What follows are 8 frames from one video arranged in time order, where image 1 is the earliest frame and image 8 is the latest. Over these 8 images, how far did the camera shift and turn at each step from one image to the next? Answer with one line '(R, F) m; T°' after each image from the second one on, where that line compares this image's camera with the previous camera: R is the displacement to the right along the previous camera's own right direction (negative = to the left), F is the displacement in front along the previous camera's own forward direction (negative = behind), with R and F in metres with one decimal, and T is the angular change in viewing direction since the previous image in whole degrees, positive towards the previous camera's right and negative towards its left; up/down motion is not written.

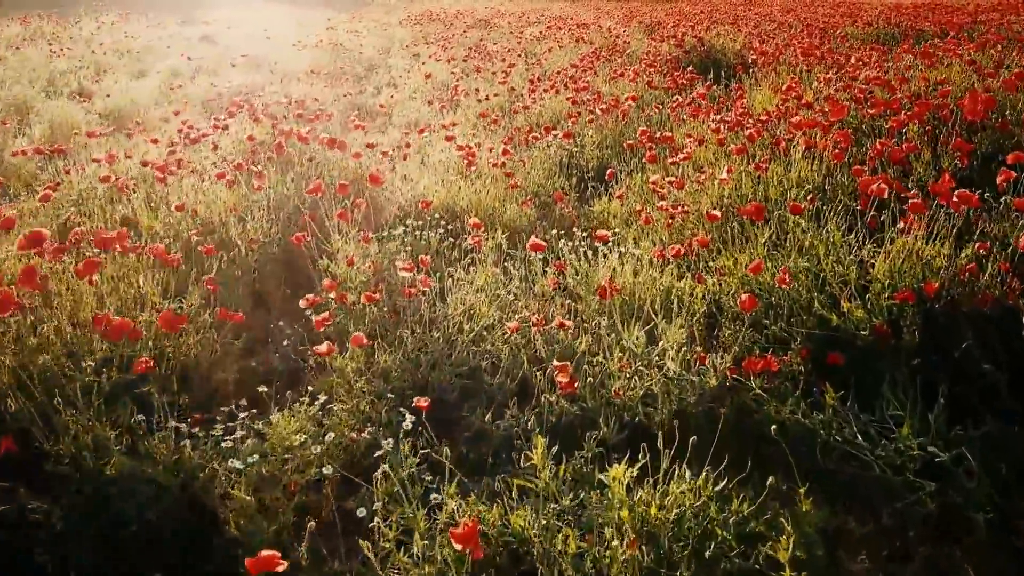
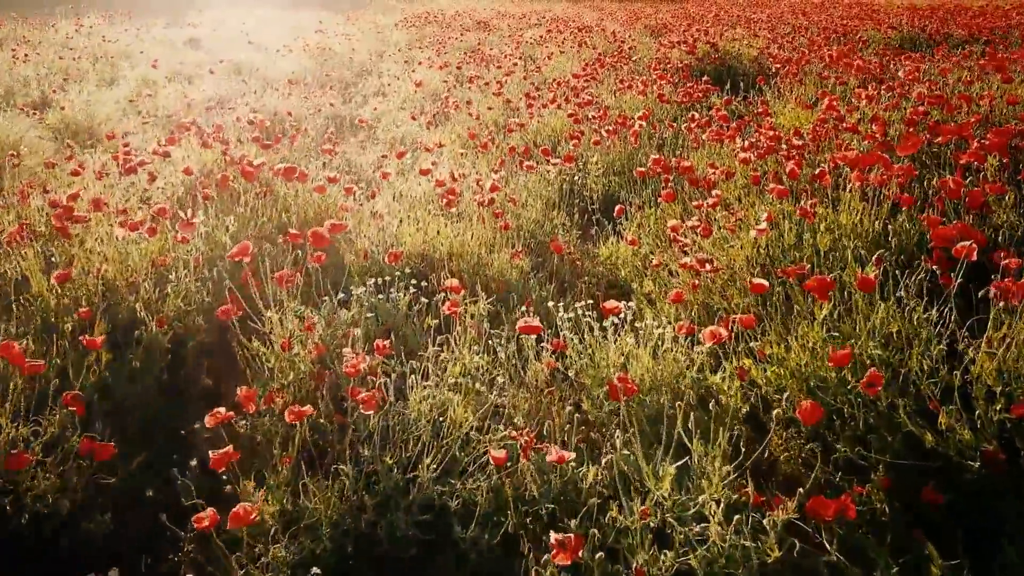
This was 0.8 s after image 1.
(+0.1, +0.7) m; 0°
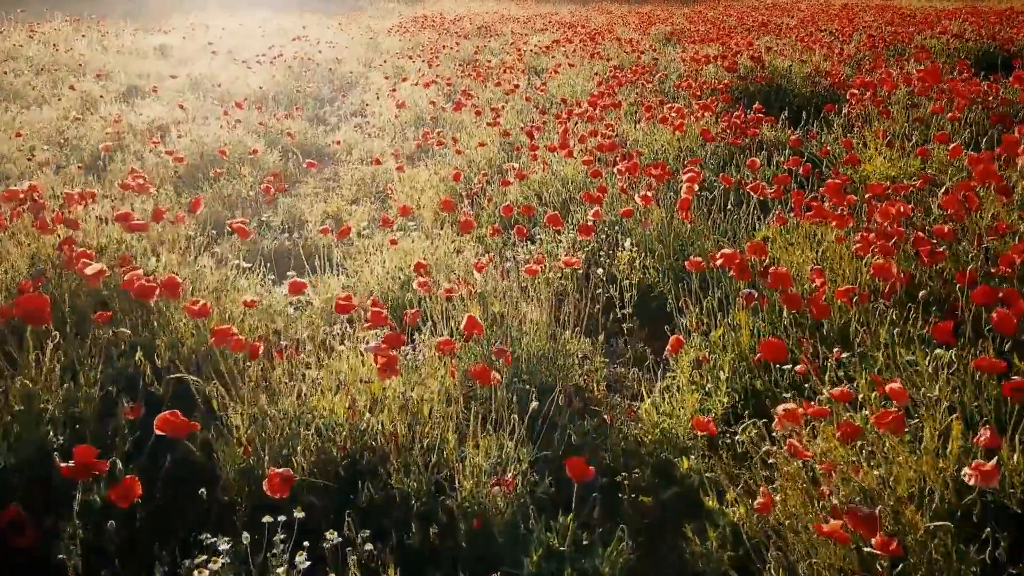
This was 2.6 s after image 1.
(0.0, +1.4) m; 0°
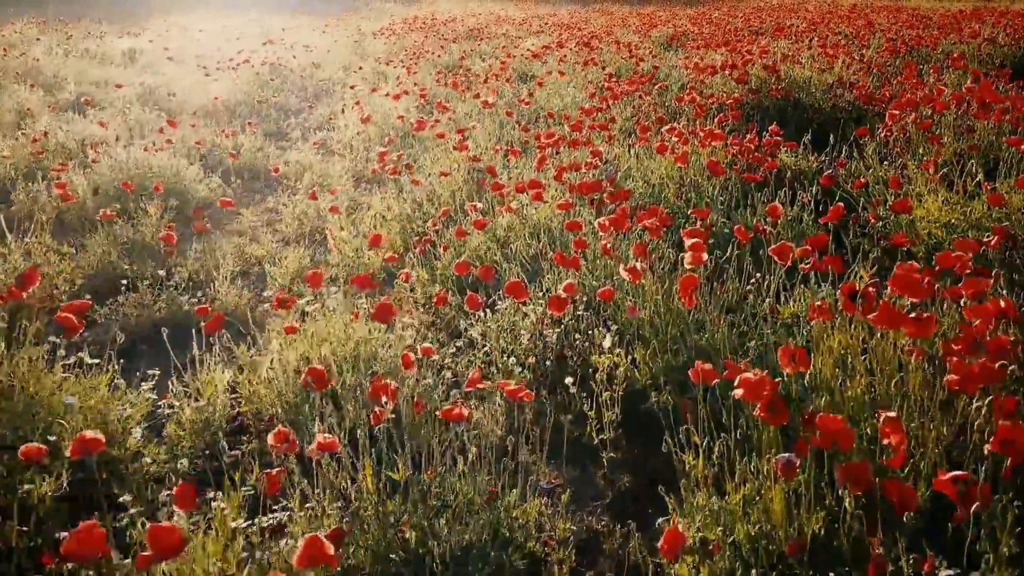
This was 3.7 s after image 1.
(+0.2, +0.9) m; 0°
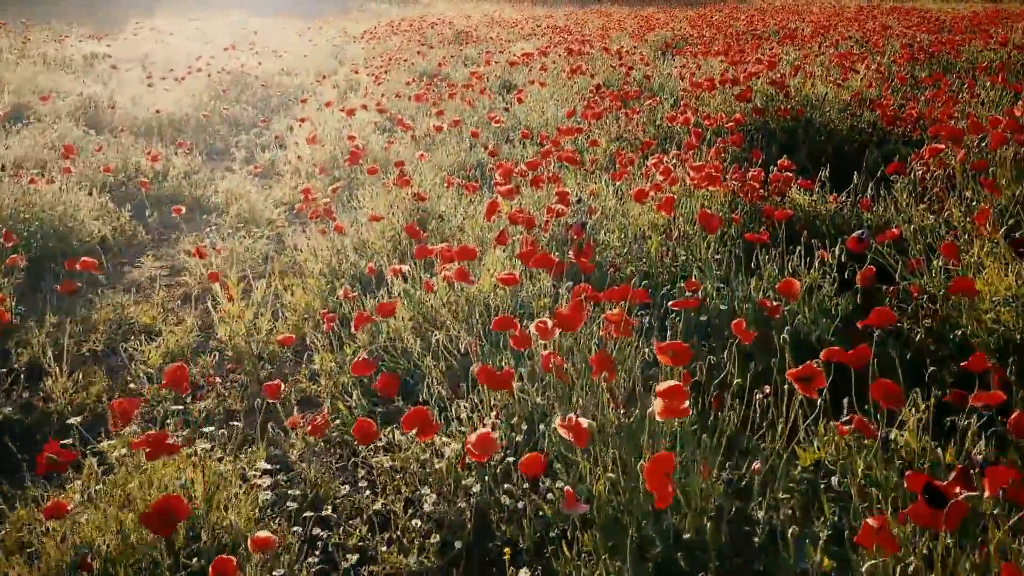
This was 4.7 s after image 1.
(+0.3, +0.8) m; 0°
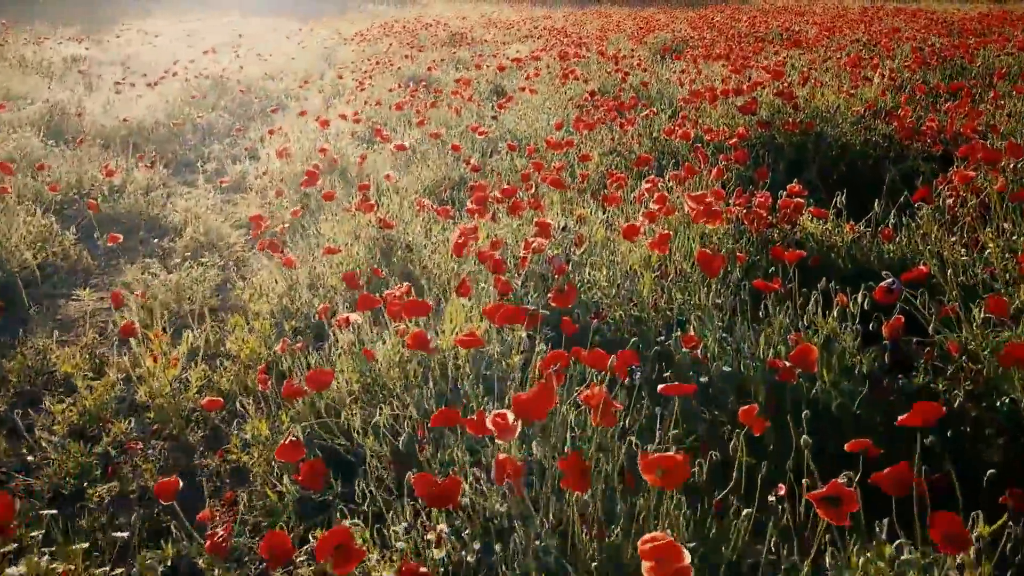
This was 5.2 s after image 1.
(+0.1, +0.4) m; 0°
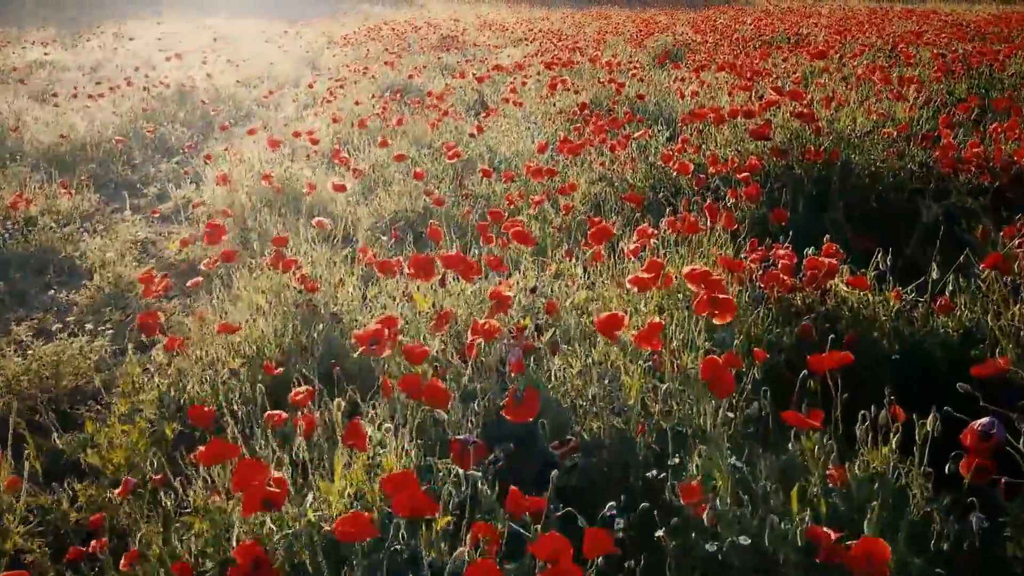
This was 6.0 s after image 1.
(+0.2, +0.7) m; 0°
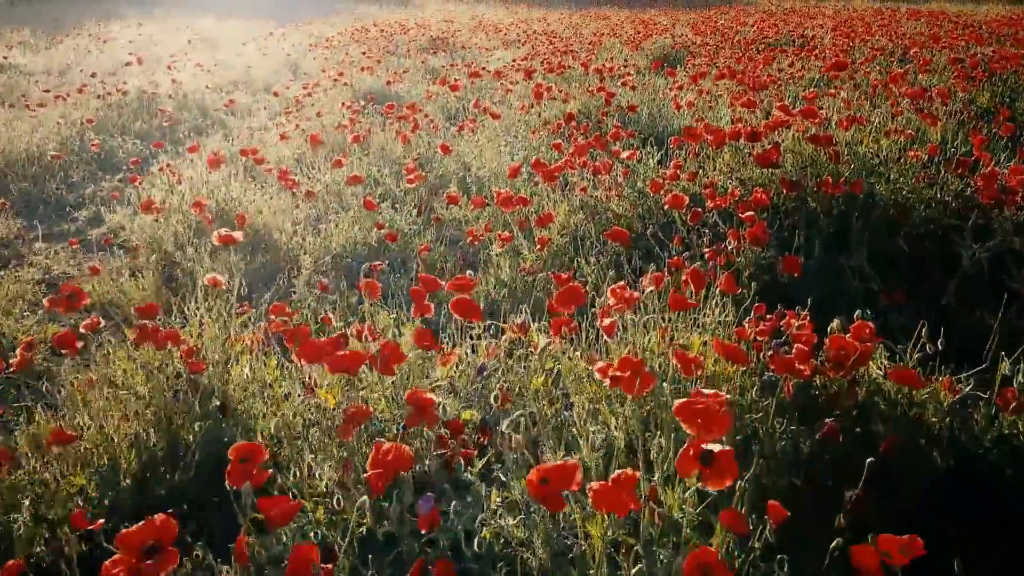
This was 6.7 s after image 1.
(+0.2, +0.6) m; 0°
